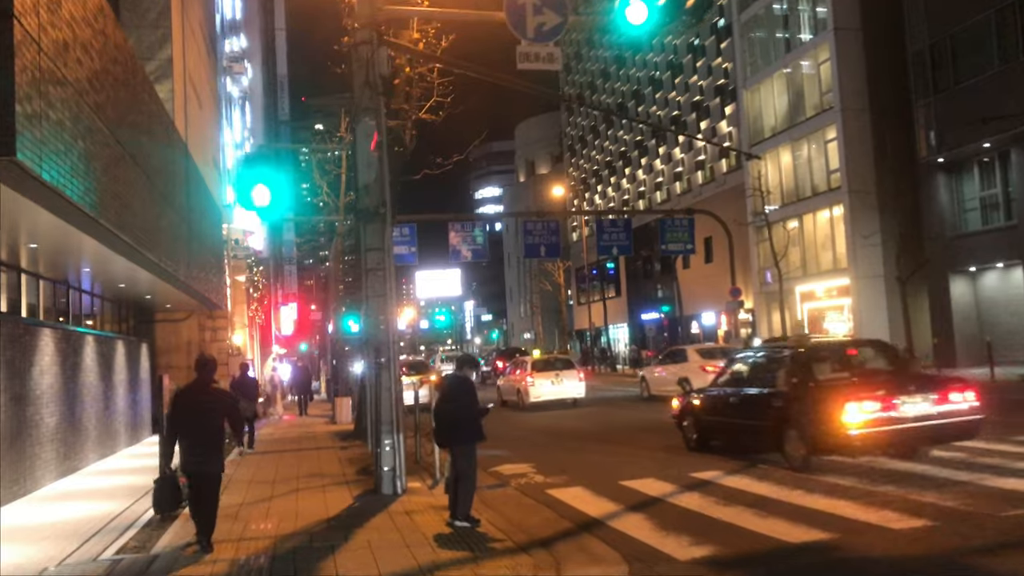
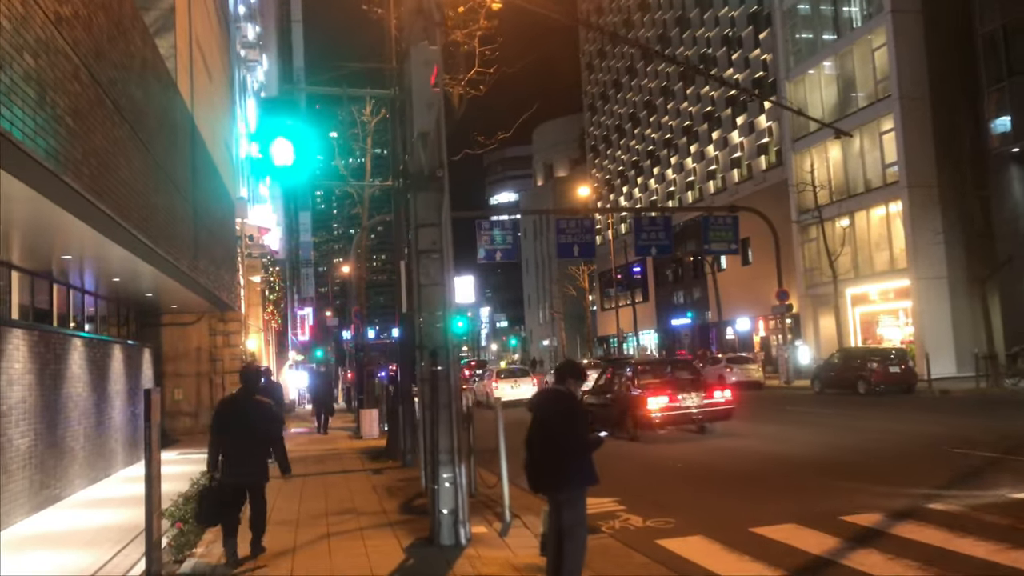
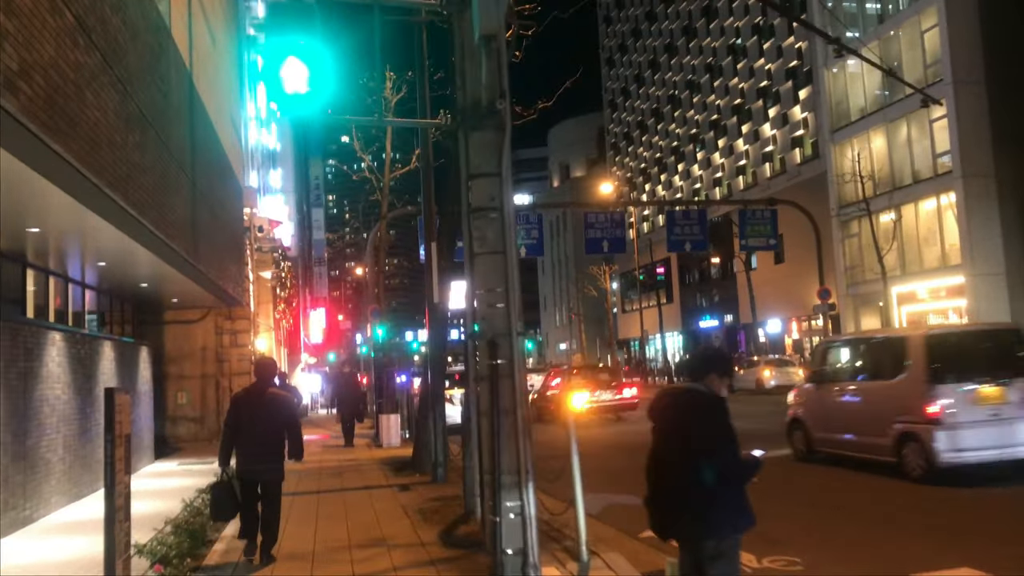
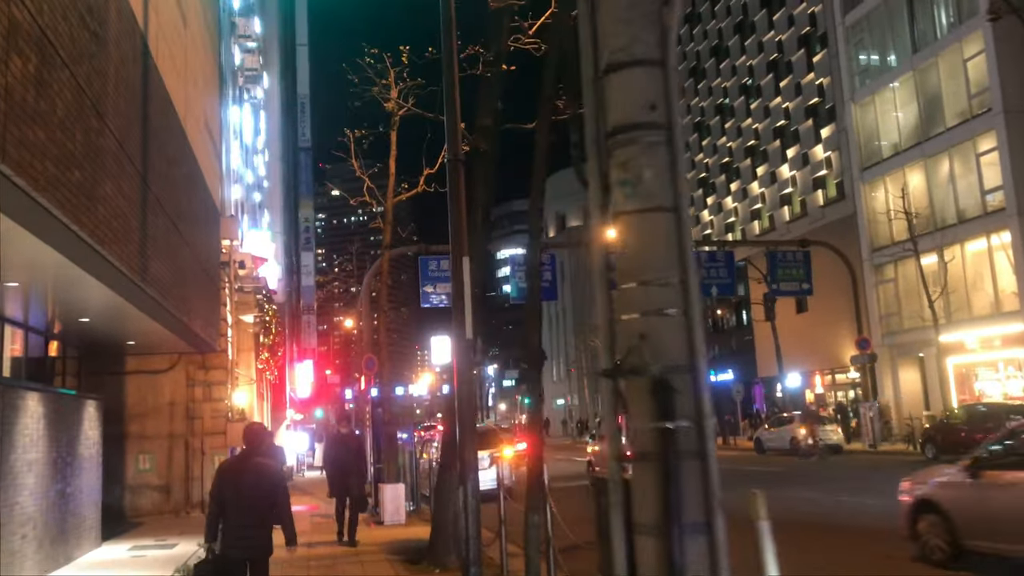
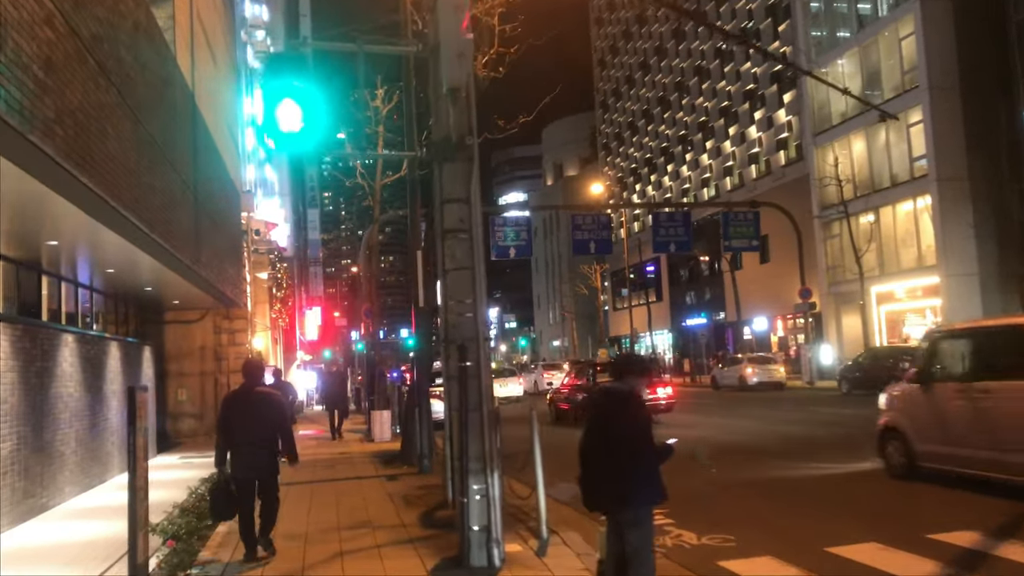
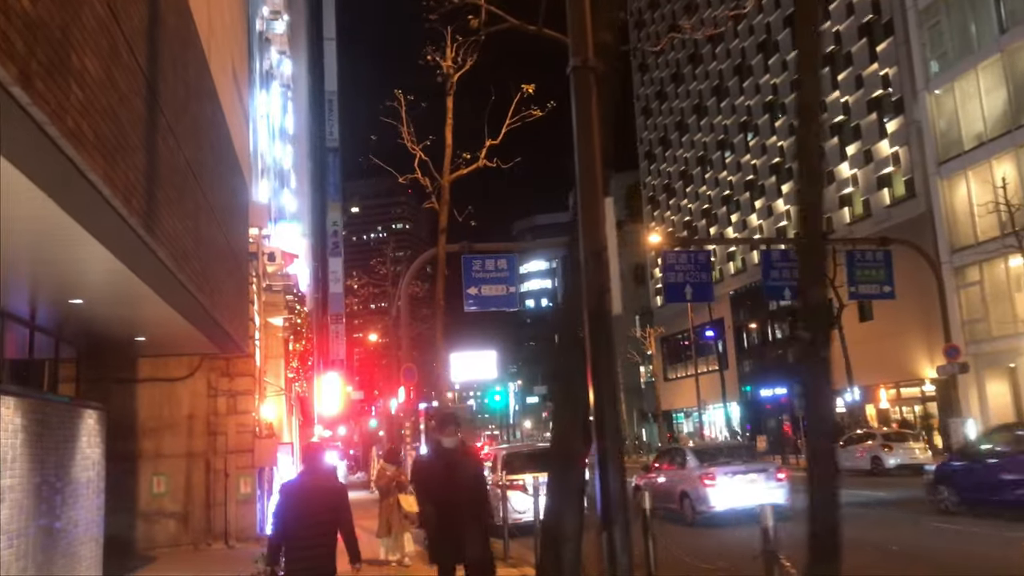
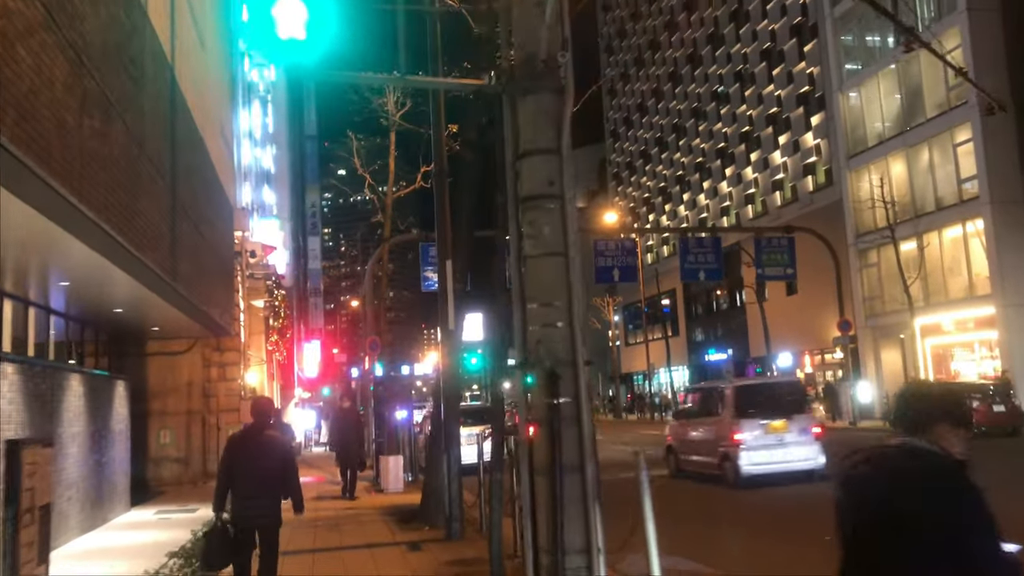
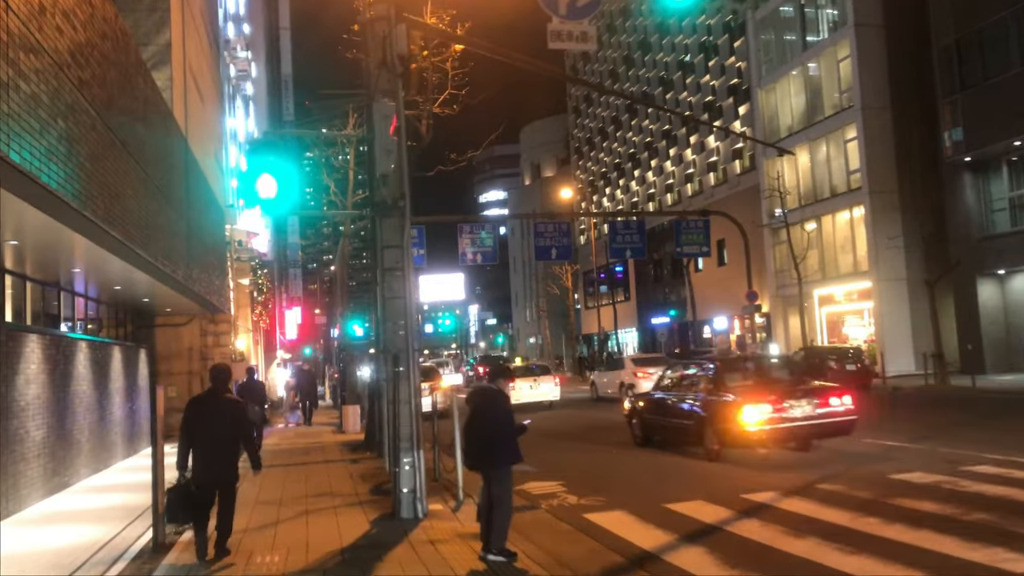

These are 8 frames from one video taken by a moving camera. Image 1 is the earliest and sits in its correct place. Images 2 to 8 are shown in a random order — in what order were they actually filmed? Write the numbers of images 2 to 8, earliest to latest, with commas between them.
8, 2, 5, 3, 7, 4, 6
